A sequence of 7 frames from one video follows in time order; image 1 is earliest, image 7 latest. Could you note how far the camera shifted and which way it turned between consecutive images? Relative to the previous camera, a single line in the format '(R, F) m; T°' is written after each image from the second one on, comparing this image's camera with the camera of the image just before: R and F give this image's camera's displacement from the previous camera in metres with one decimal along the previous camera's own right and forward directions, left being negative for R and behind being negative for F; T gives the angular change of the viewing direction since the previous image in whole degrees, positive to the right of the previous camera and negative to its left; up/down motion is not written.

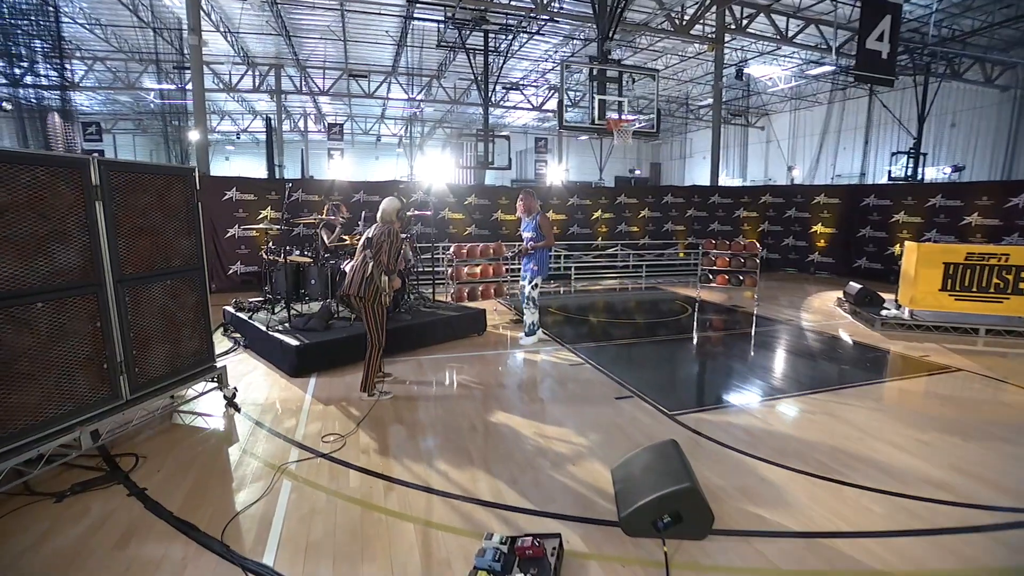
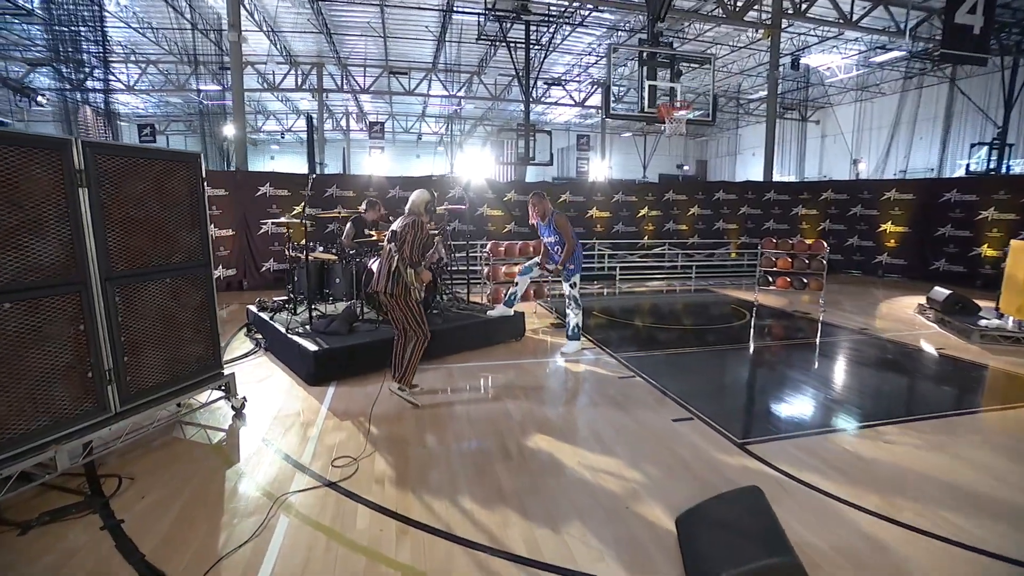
(0.0, +0.5) m; -4°
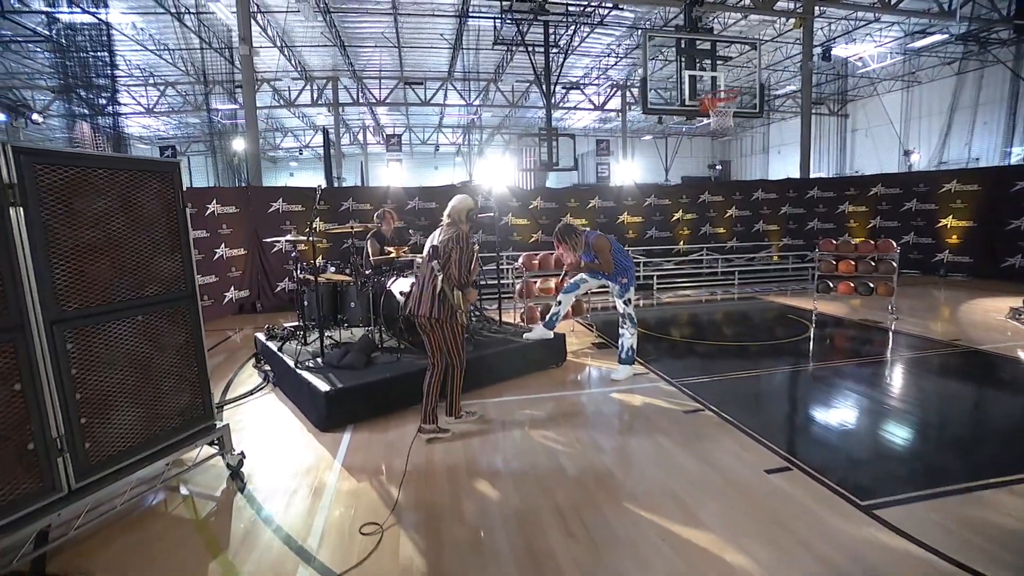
(-0.1, +0.6) m; -2°
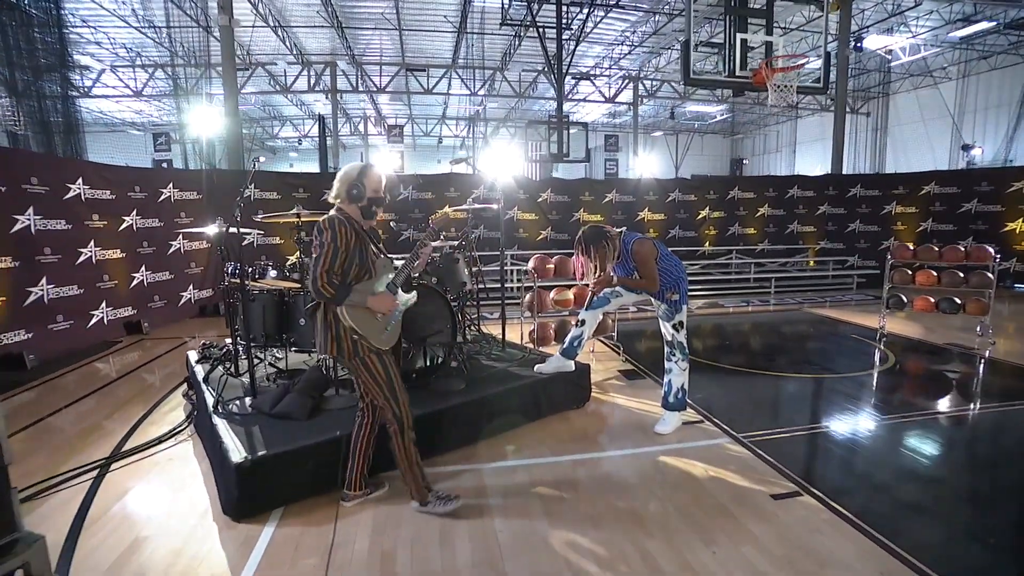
(0.0, +1.2) m; 0°
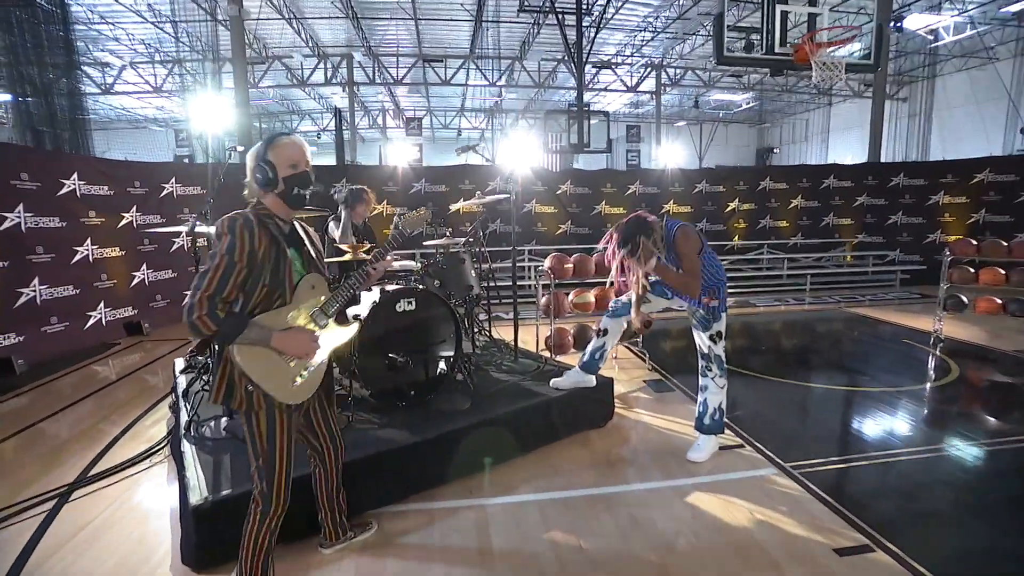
(0.0, +0.4) m; -2°
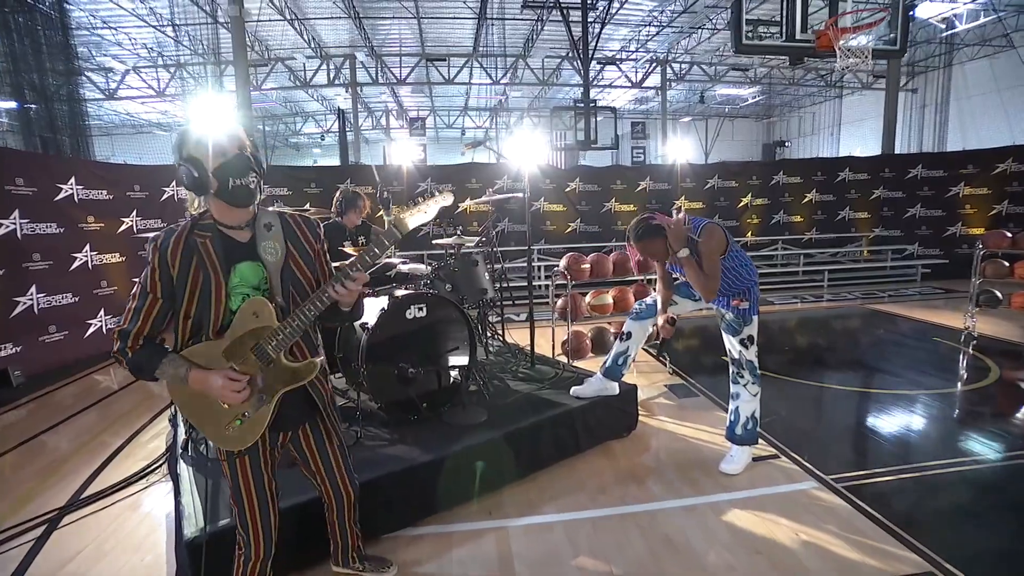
(-0.1, +0.2) m; -1°
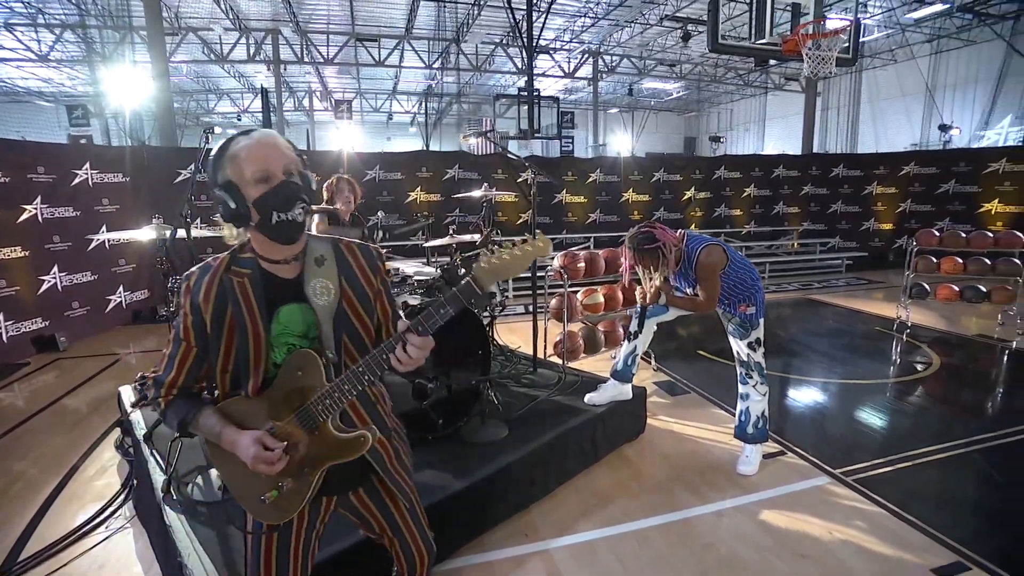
(-0.4, +0.2) m; +8°
